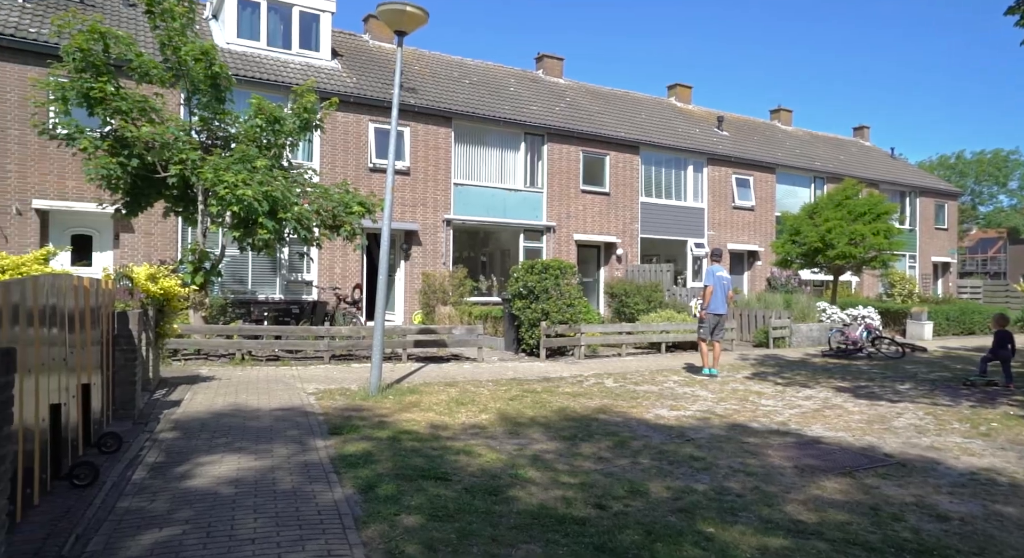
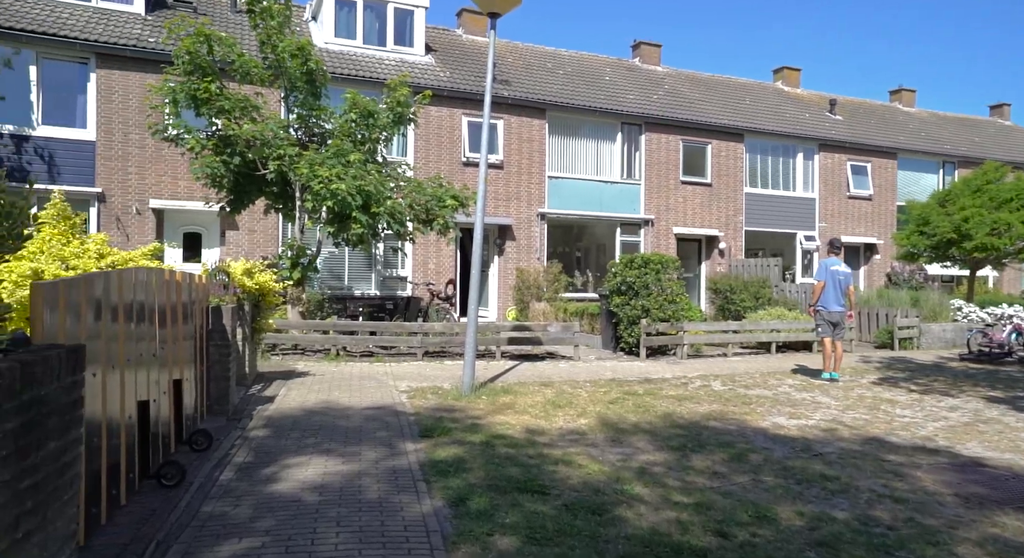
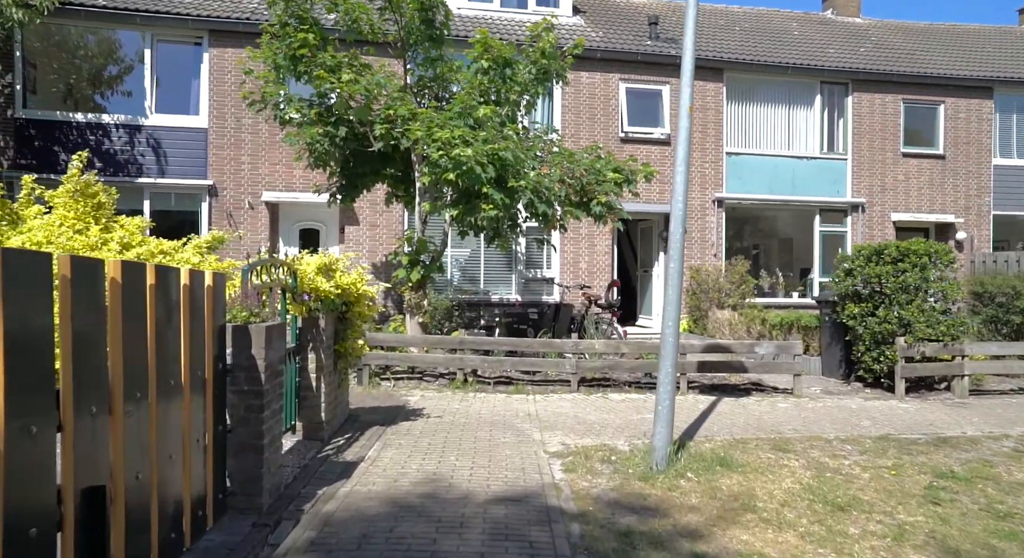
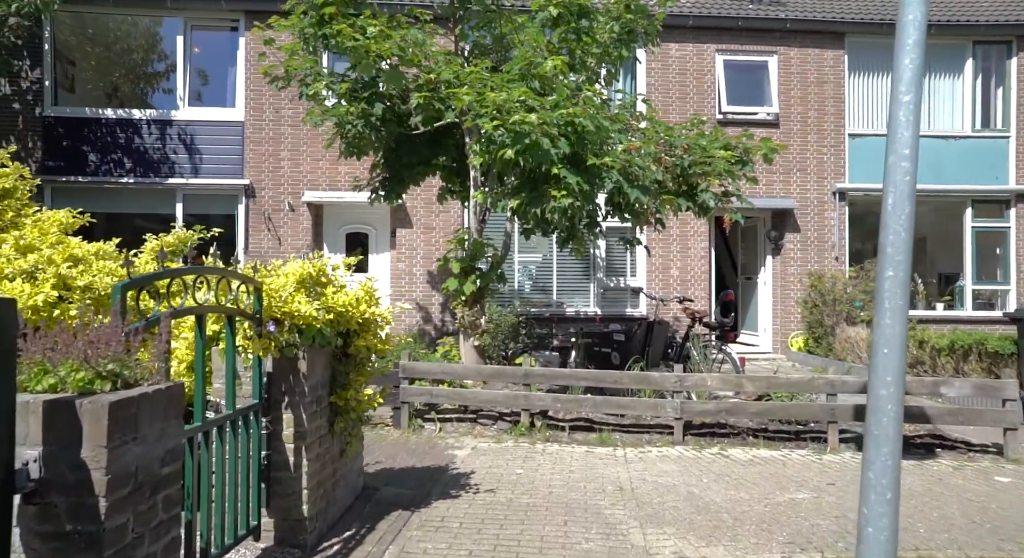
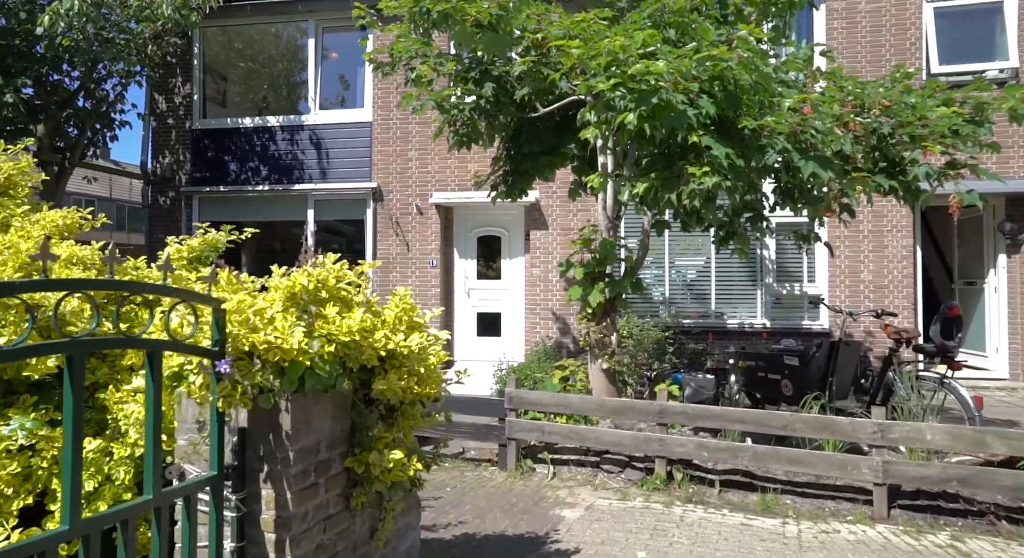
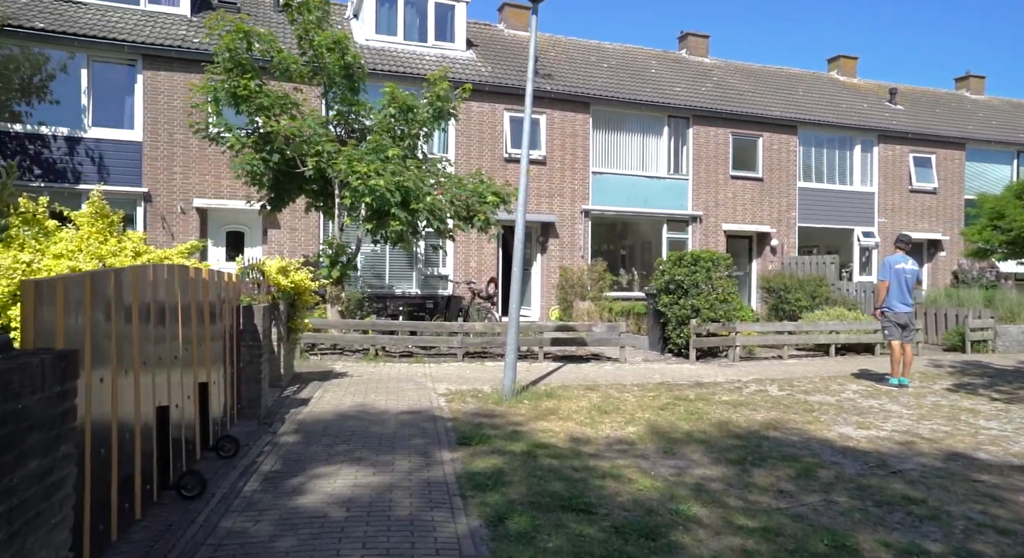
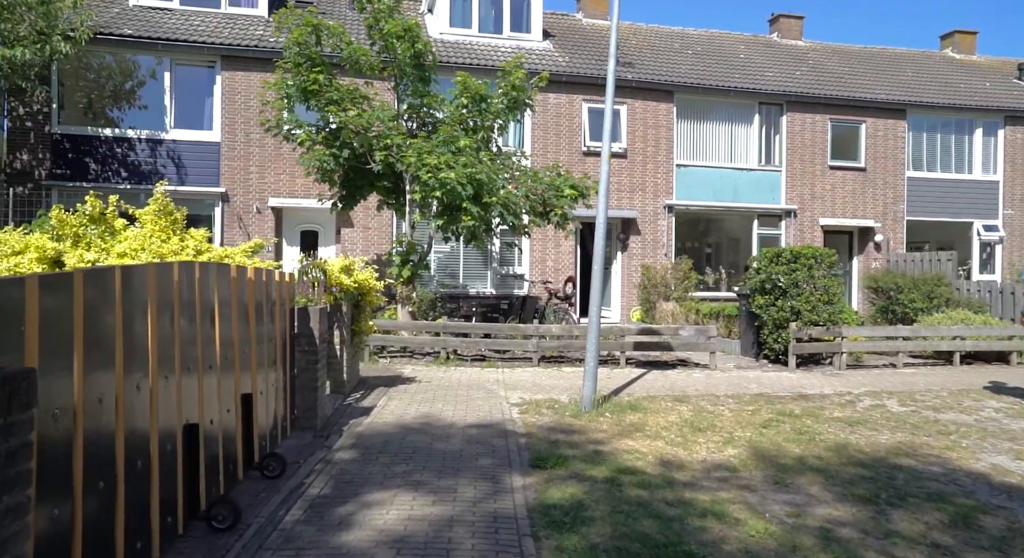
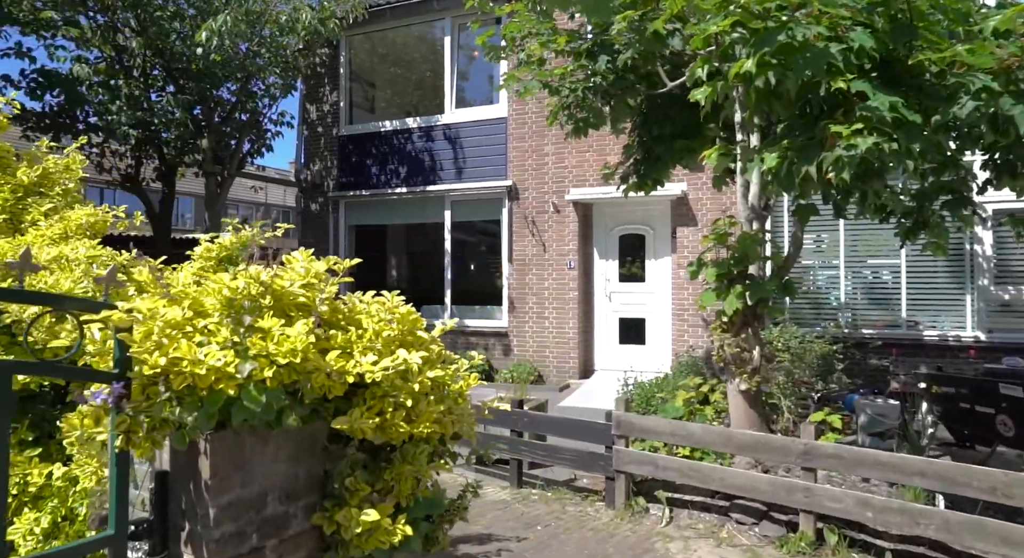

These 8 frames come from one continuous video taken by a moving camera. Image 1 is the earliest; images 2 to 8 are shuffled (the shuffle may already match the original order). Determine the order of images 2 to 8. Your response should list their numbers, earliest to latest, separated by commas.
2, 6, 7, 3, 4, 5, 8
